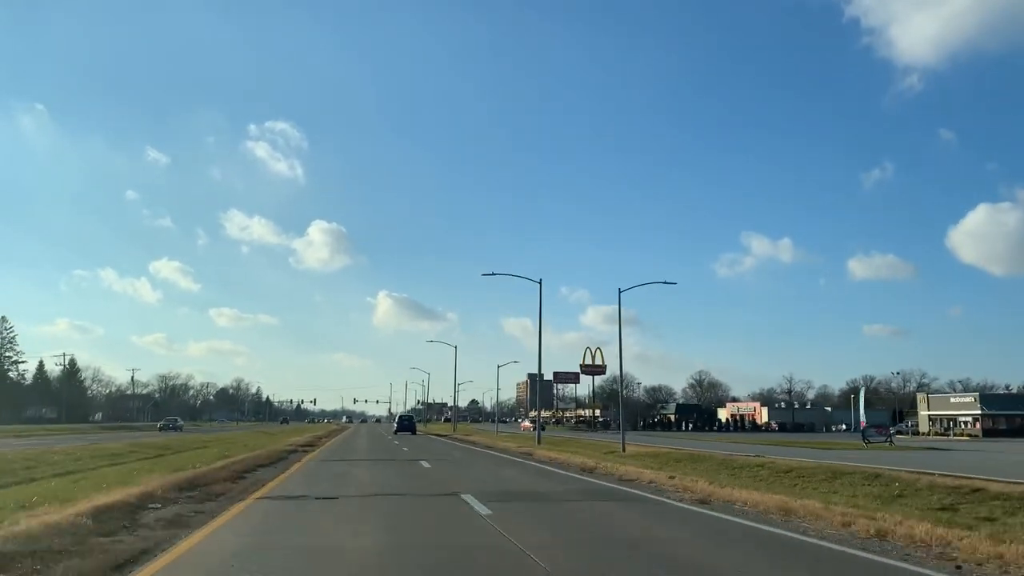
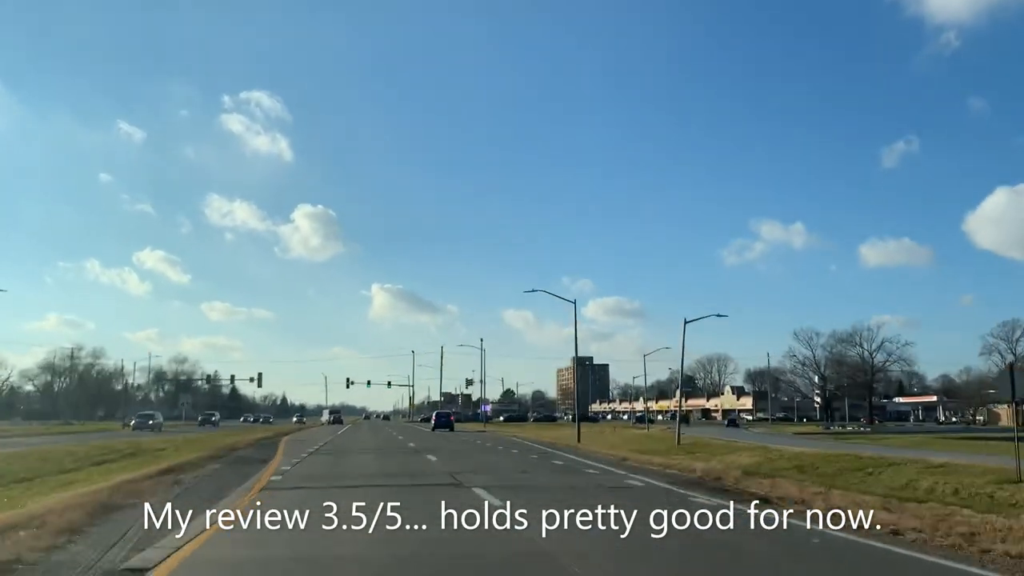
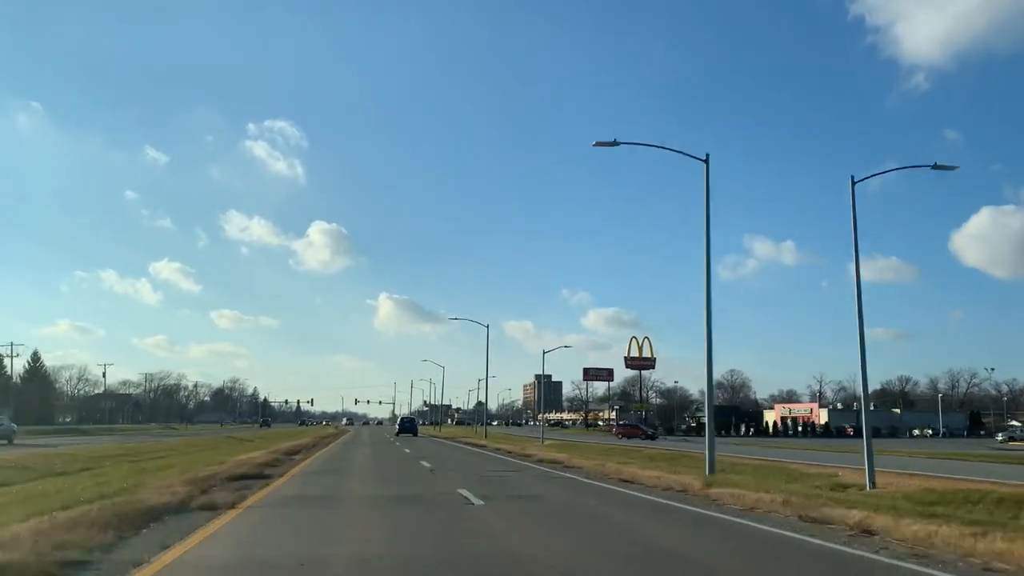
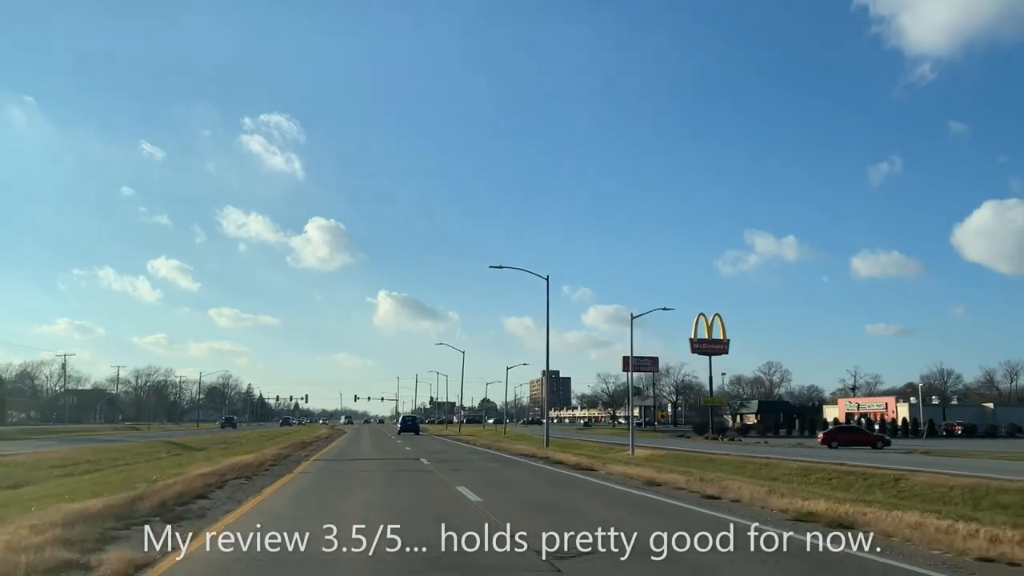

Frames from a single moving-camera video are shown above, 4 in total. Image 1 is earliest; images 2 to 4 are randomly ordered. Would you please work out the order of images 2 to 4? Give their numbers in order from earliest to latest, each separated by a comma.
3, 4, 2
